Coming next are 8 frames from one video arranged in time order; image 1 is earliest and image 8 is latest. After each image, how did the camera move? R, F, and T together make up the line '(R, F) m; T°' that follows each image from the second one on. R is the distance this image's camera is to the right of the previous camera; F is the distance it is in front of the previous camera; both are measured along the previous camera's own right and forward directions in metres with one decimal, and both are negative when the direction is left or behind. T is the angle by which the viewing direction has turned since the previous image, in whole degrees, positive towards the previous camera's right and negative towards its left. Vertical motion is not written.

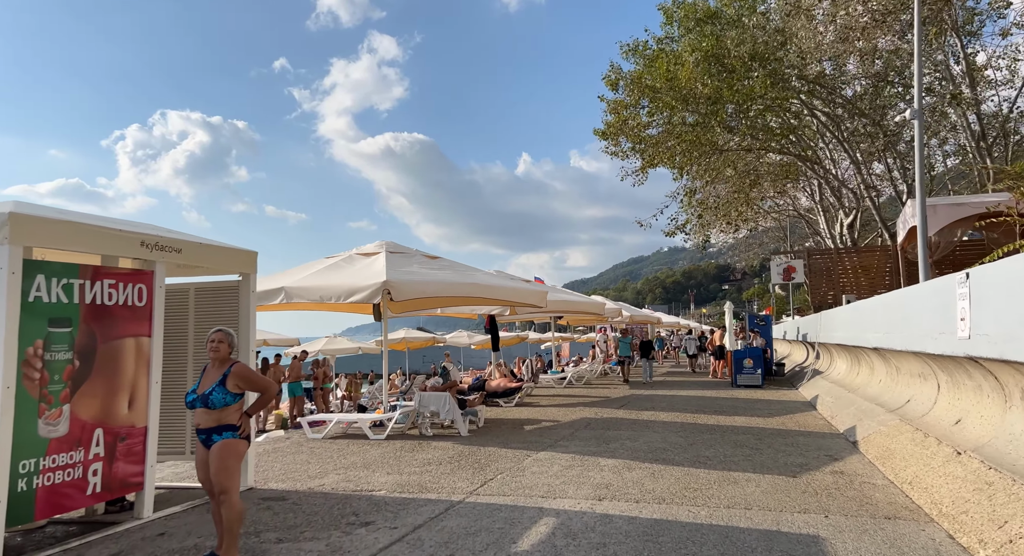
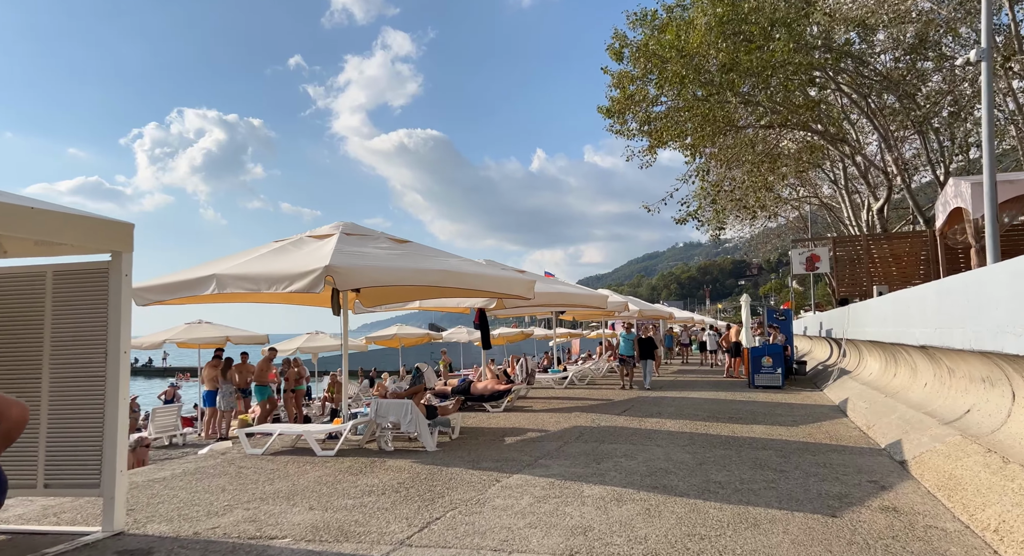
(+0.4, +1.4) m; -1°
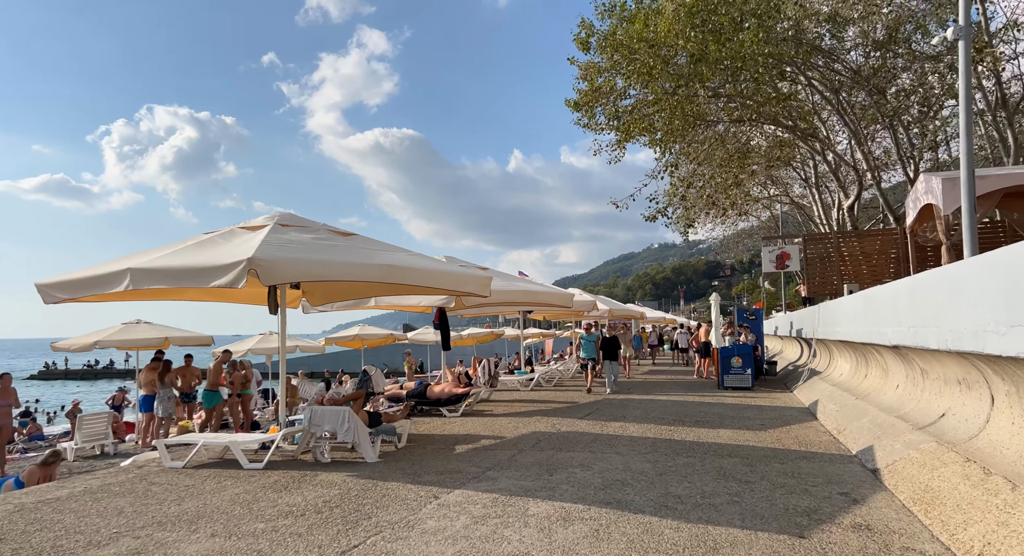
(+0.3, +0.6) m; +2°
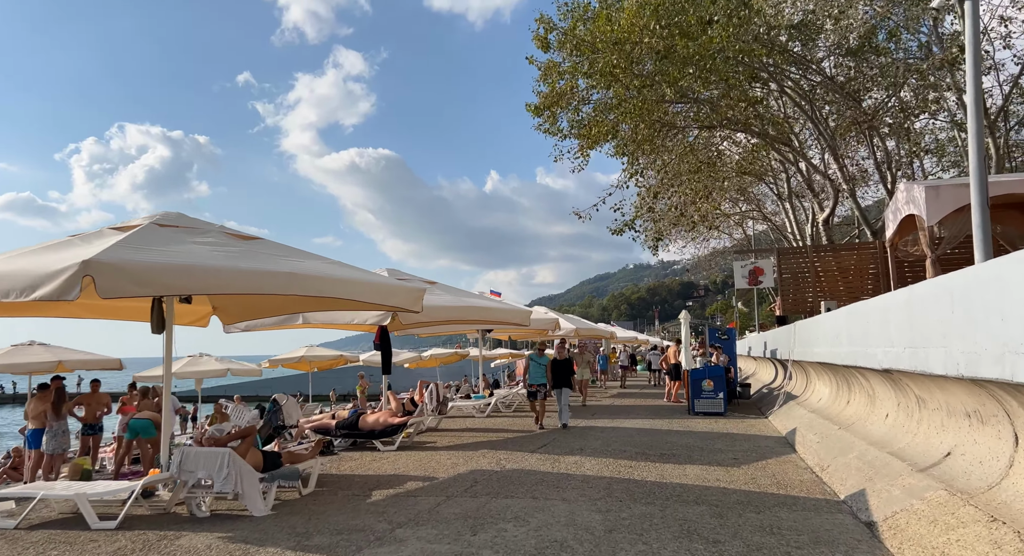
(+0.5, +1.1) m; +2°
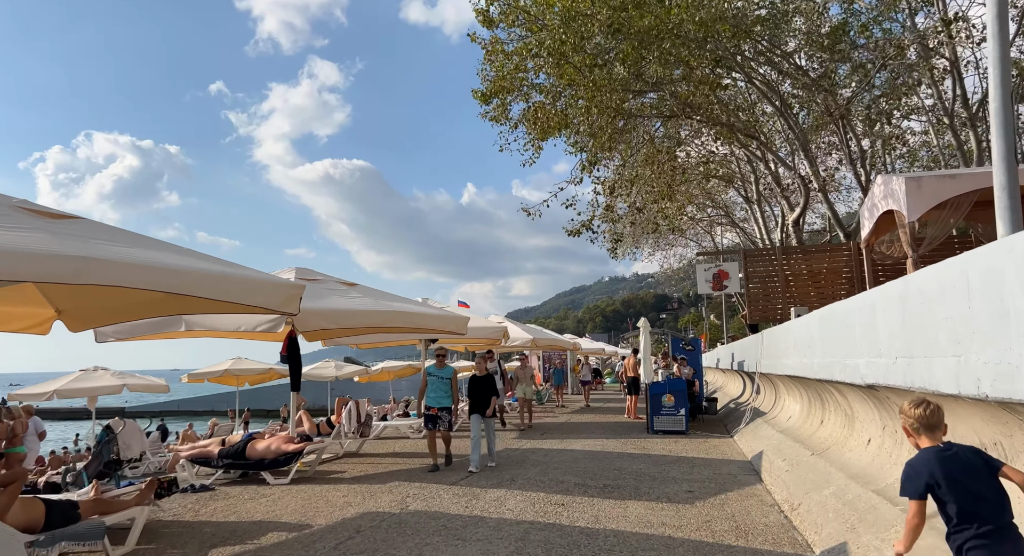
(+0.7, +1.4) m; +2°
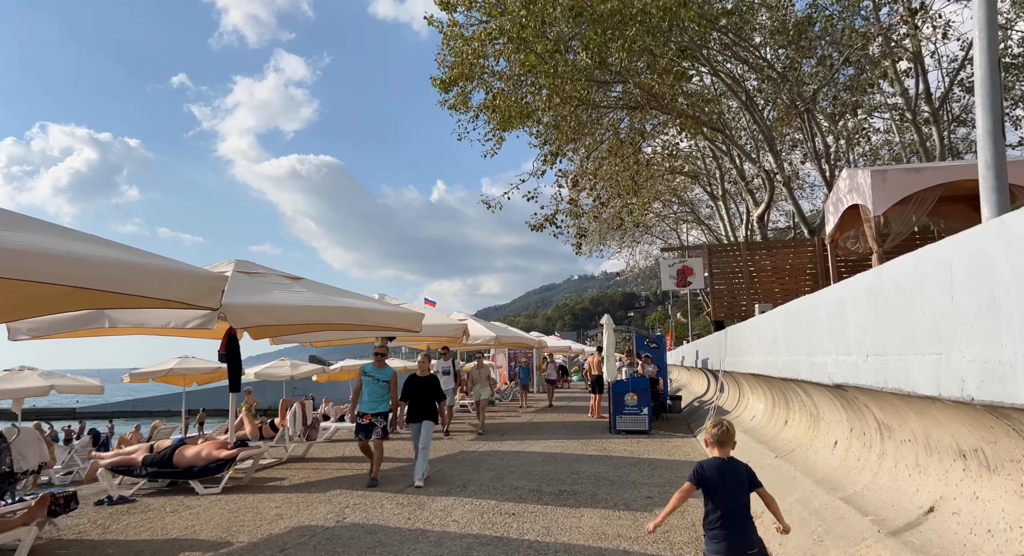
(+0.2, +0.5) m; +3°
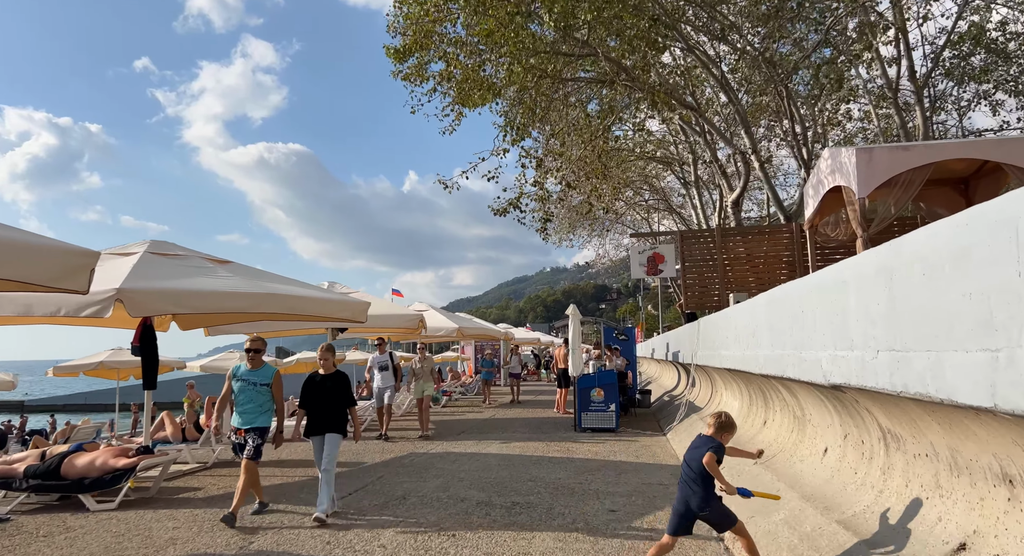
(+0.2, +0.9) m; +2°
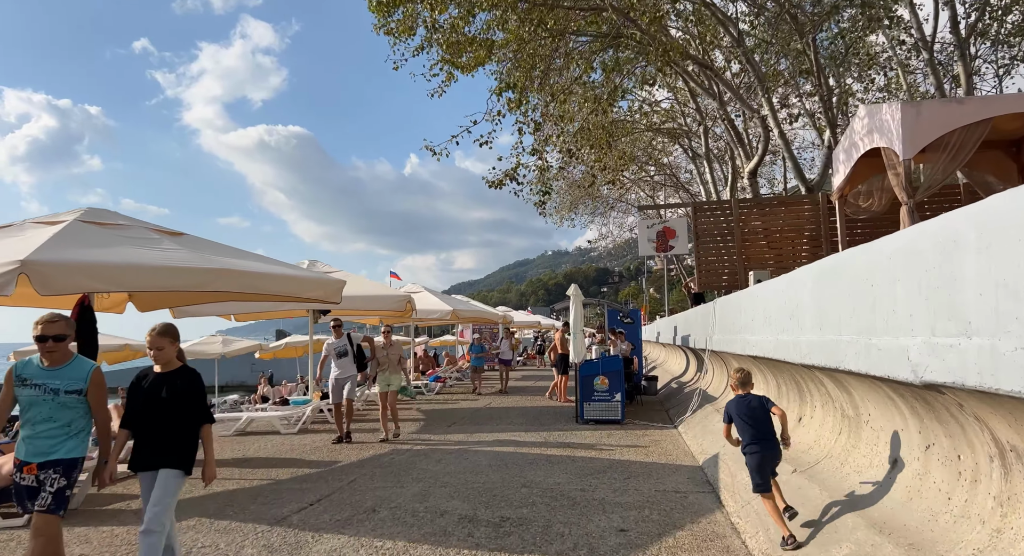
(+0.1, +1.0) m; 0°
